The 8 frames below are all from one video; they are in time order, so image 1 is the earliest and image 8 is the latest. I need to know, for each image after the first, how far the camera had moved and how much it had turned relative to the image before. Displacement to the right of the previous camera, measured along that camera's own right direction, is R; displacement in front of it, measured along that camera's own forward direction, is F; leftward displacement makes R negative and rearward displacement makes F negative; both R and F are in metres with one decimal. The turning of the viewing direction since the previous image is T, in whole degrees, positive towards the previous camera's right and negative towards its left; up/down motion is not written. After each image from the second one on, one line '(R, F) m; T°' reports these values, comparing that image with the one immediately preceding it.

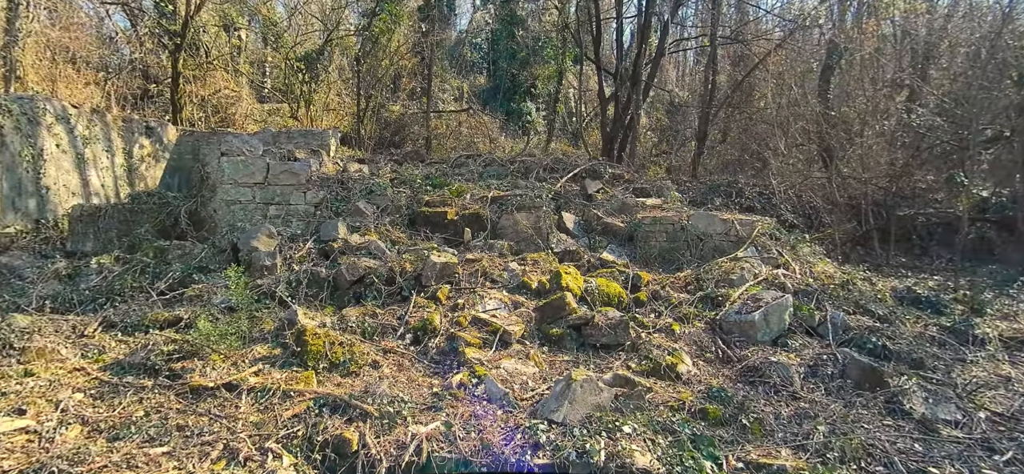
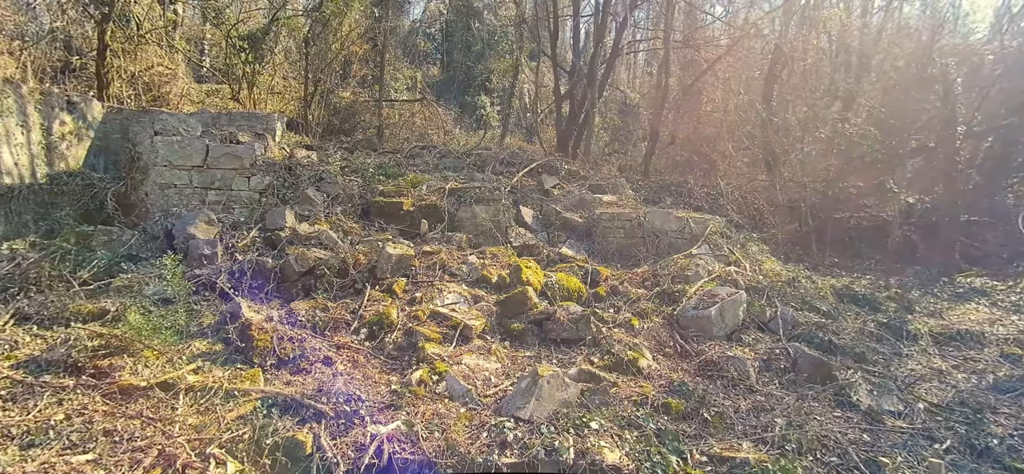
(-0.1, +0.1) m; +5°
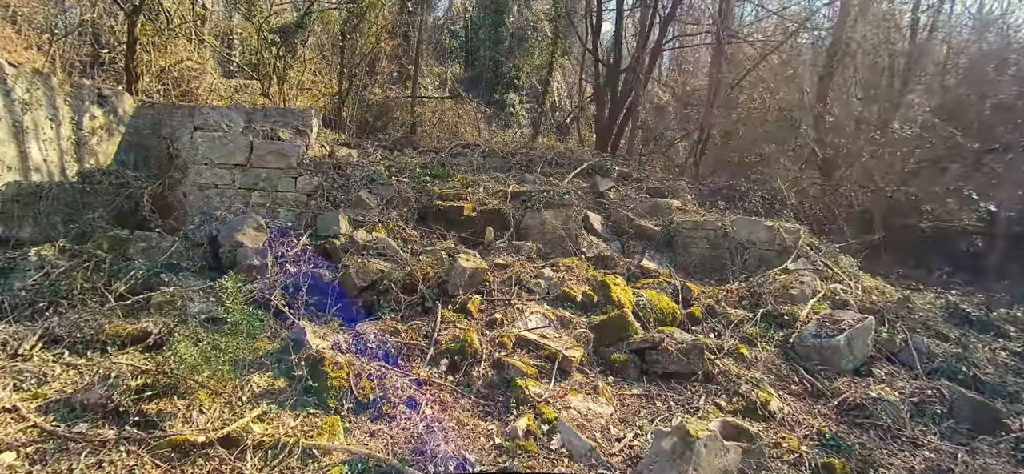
(-0.5, +0.5) m; -2°
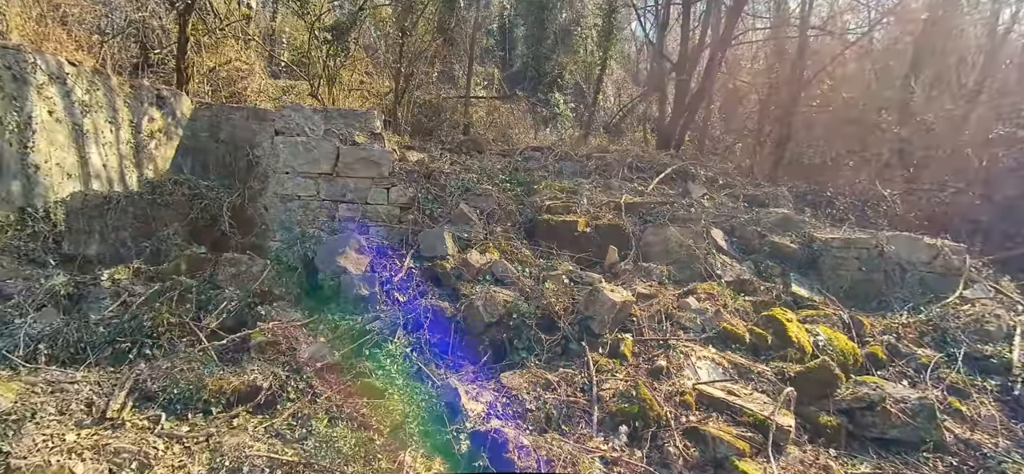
(-0.8, +0.6) m; -2°
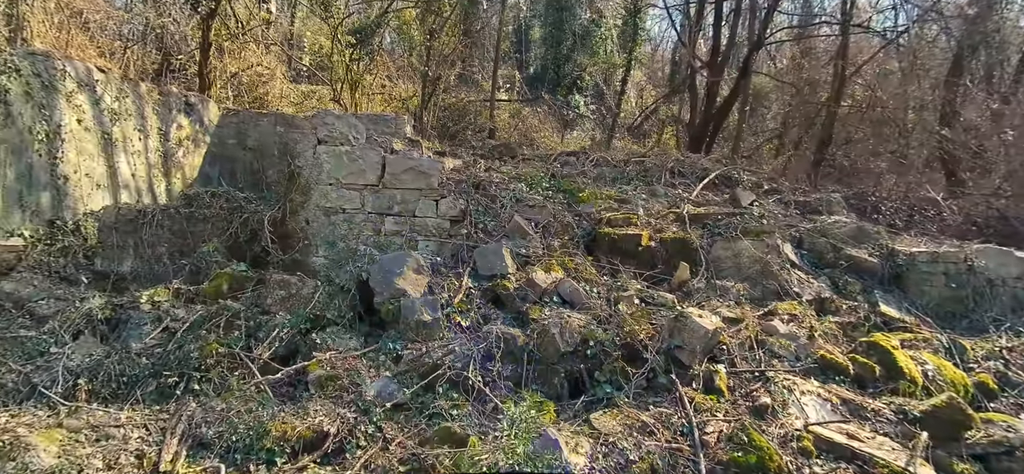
(-0.4, +0.3) m; -1°
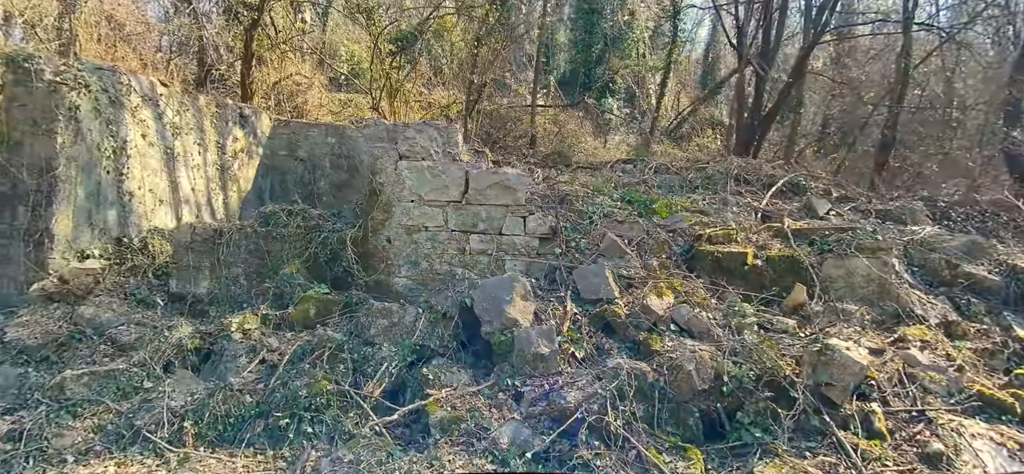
(-0.5, +0.2) m; -2°
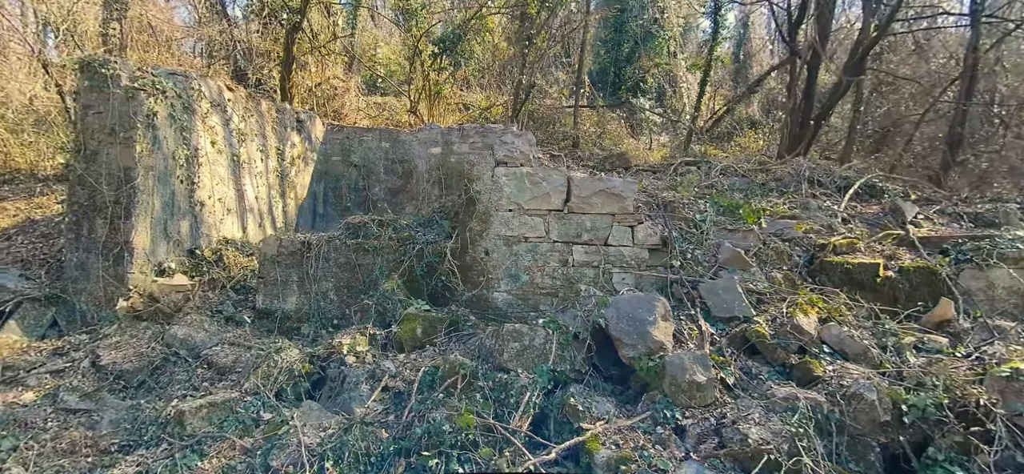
(-0.6, +0.2) m; -1°
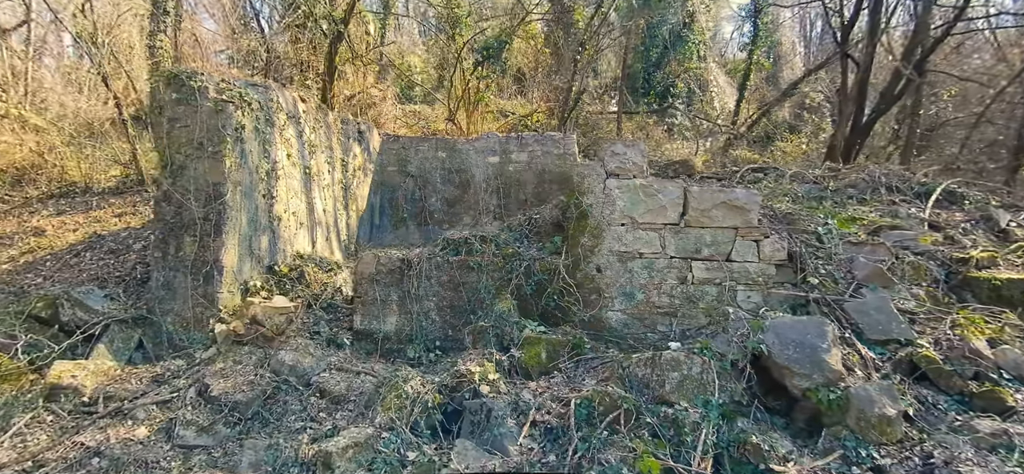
(-0.6, +0.2) m; -1°
